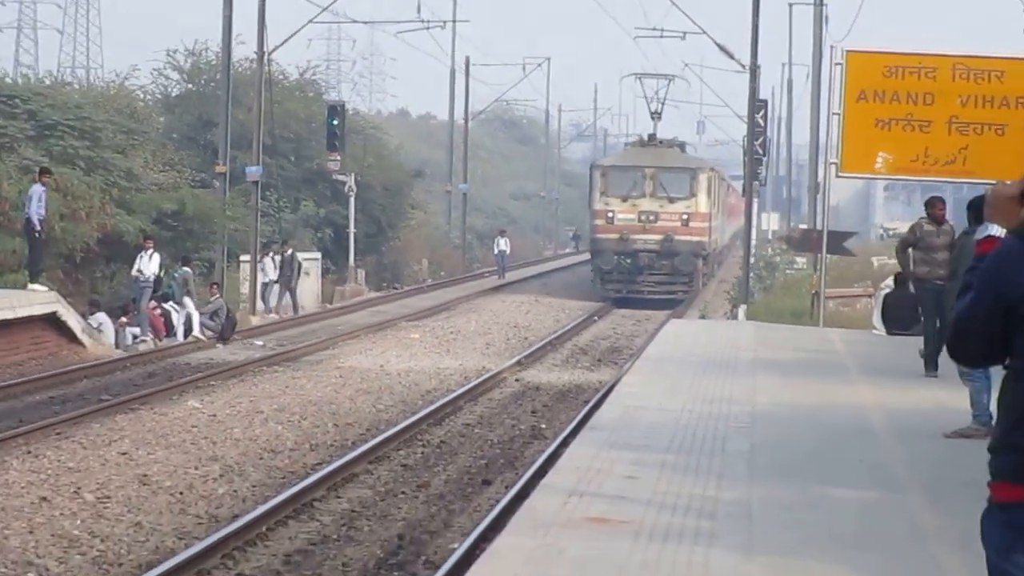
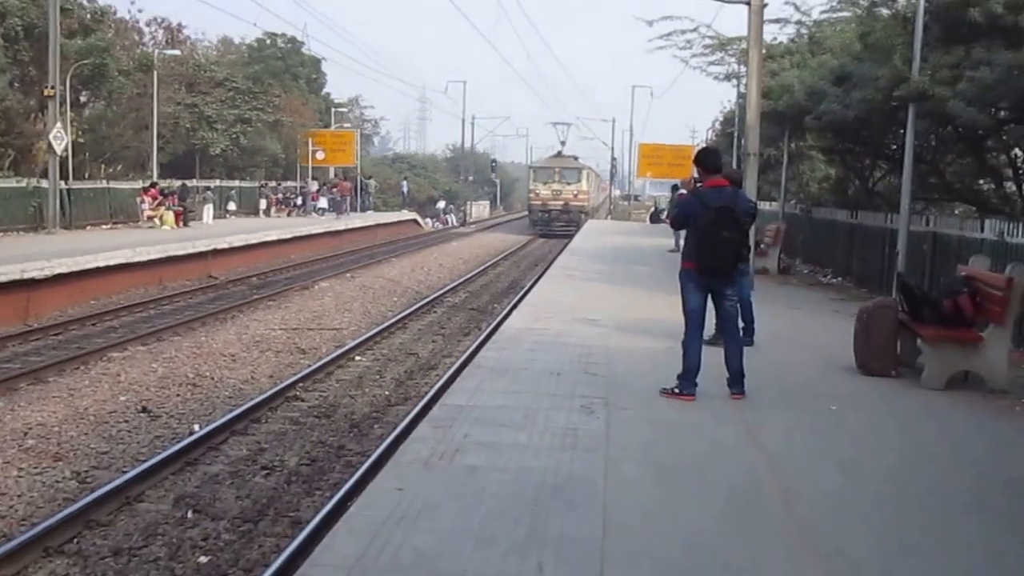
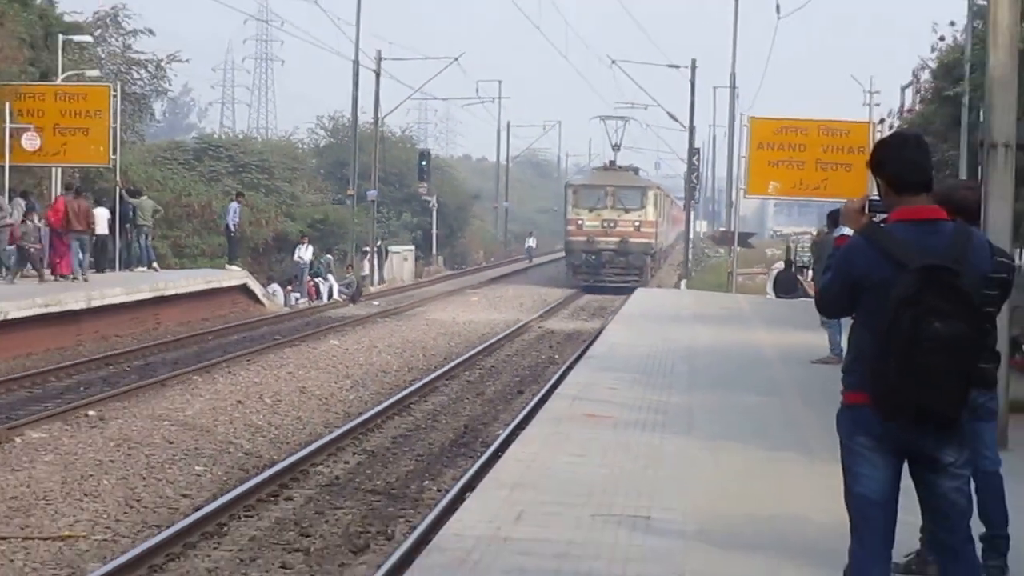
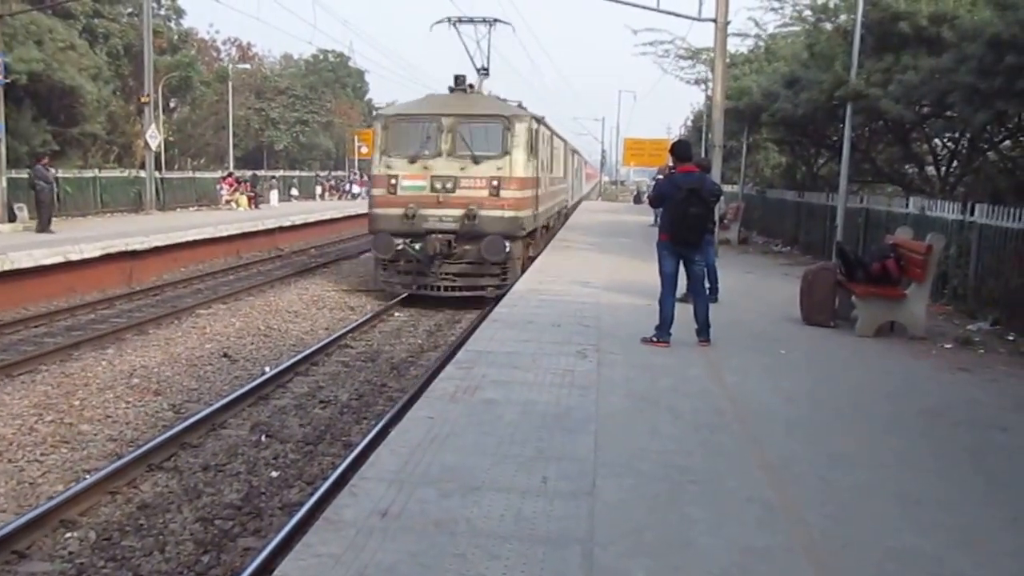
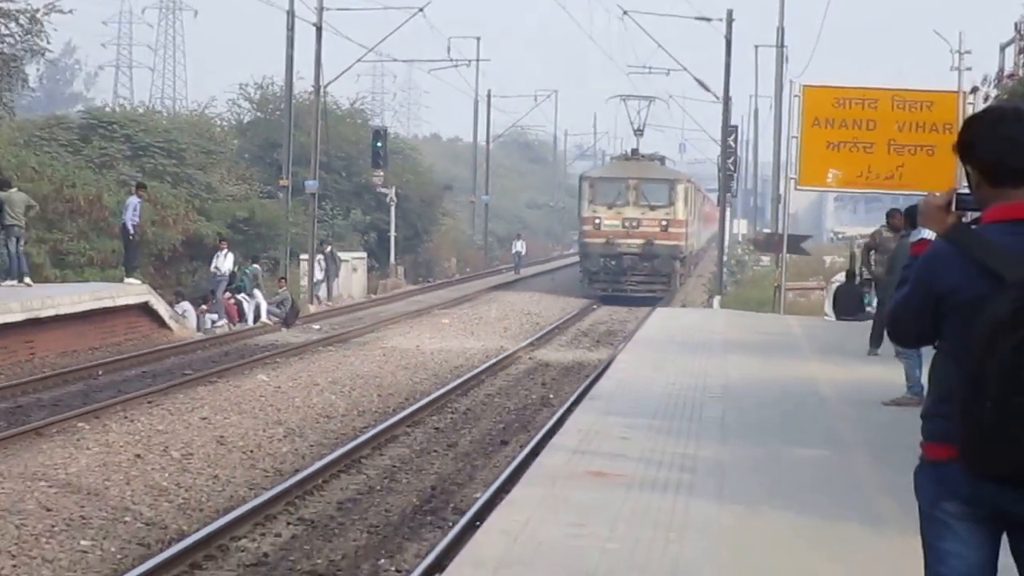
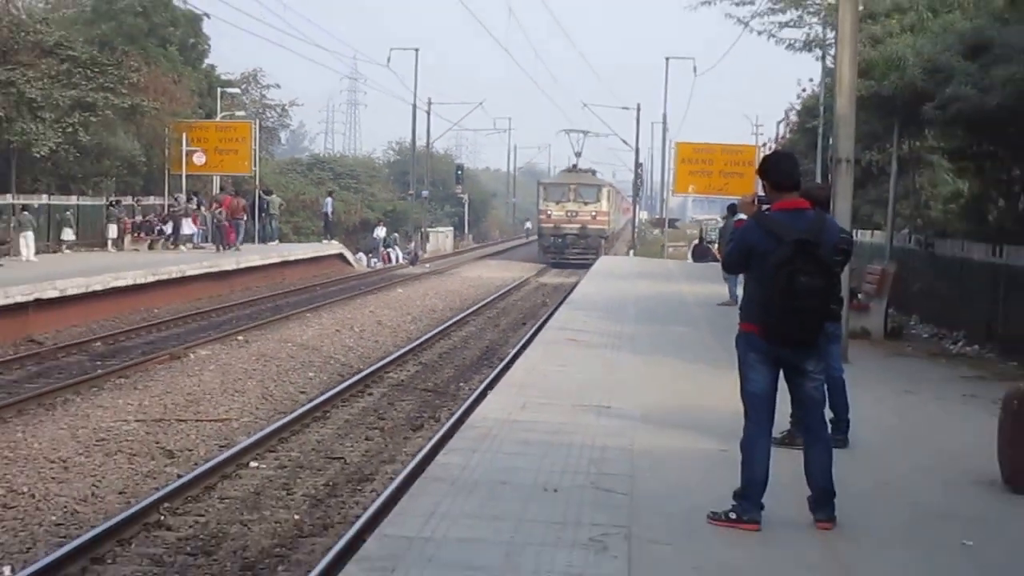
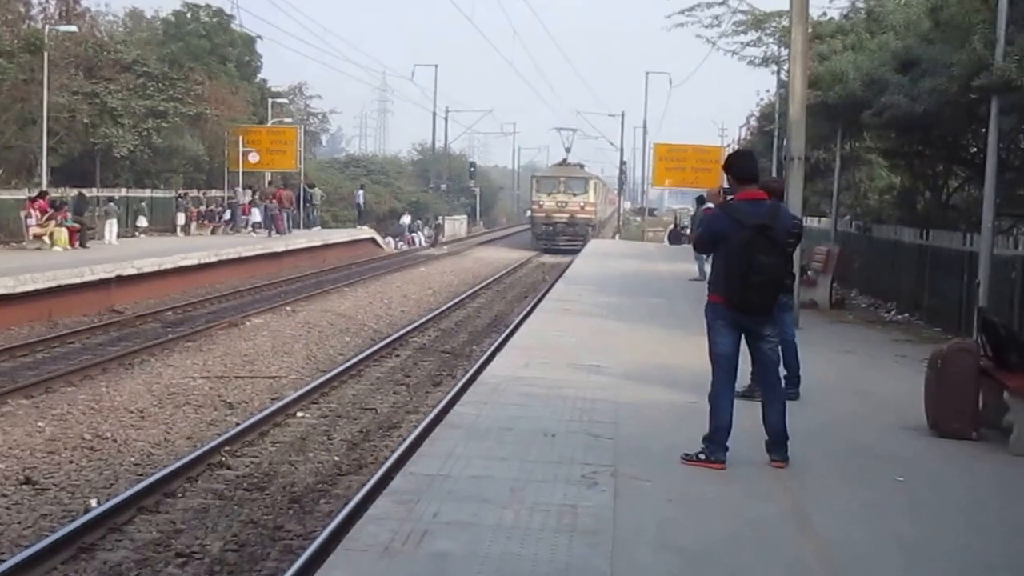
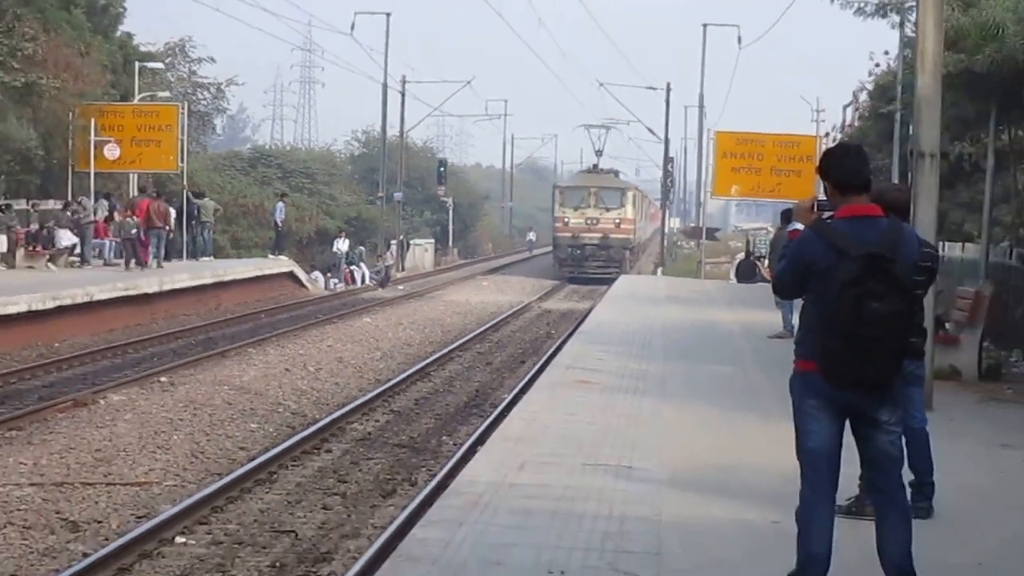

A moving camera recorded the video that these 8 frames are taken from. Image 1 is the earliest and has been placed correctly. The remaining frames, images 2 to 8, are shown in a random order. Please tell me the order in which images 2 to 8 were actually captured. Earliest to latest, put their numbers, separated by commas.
5, 3, 8, 6, 7, 2, 4
